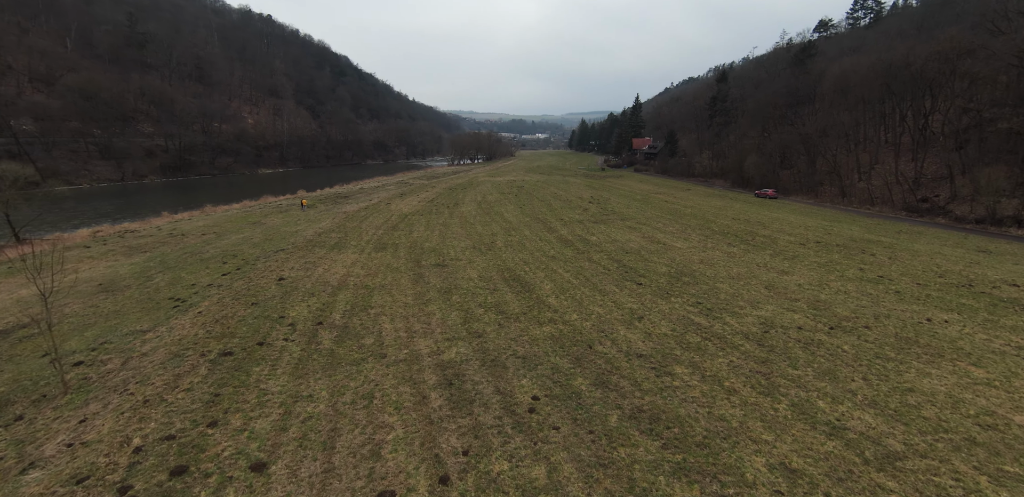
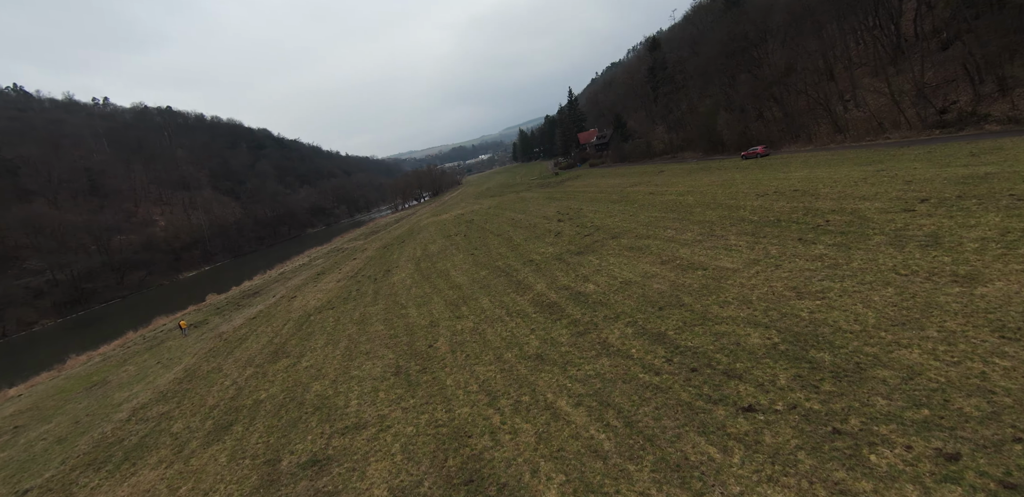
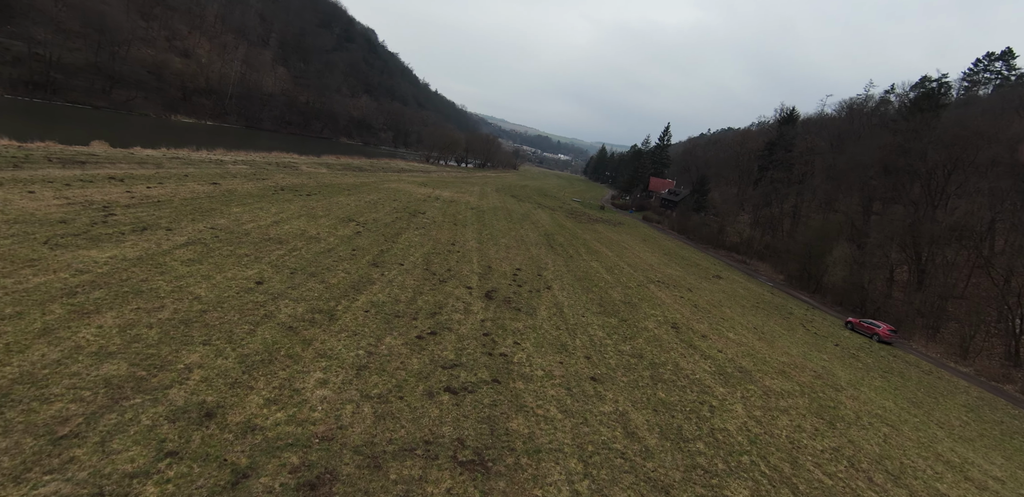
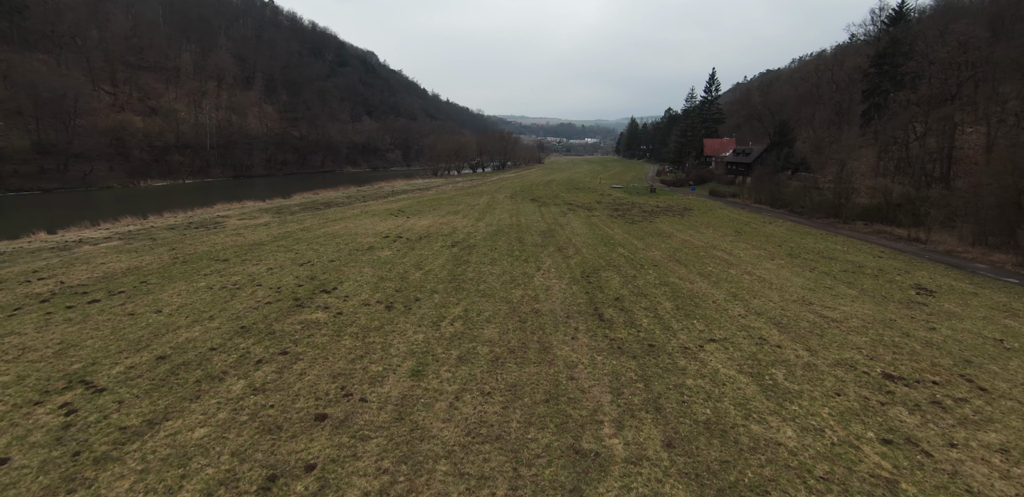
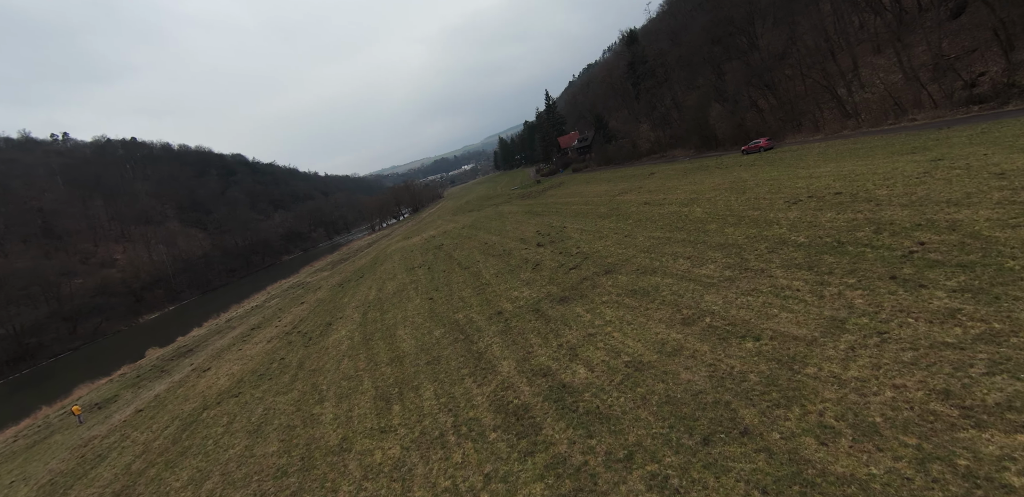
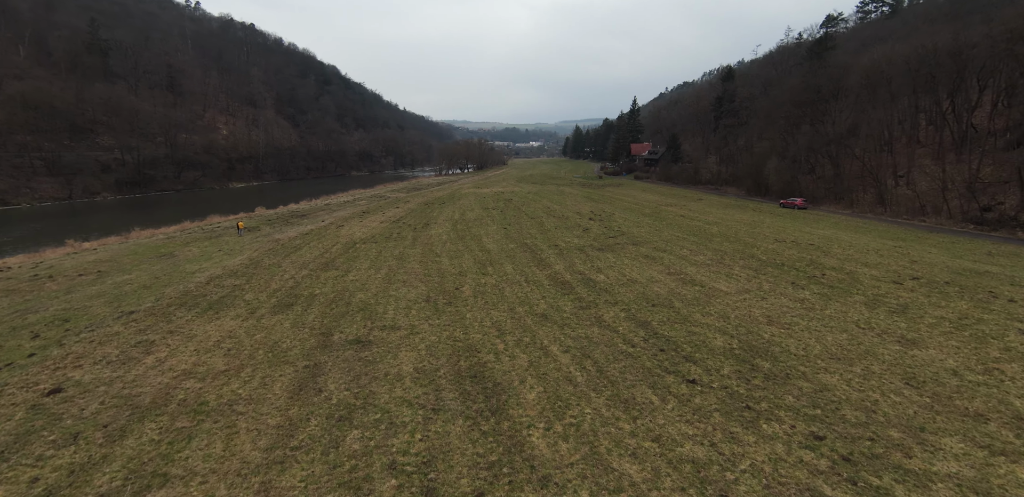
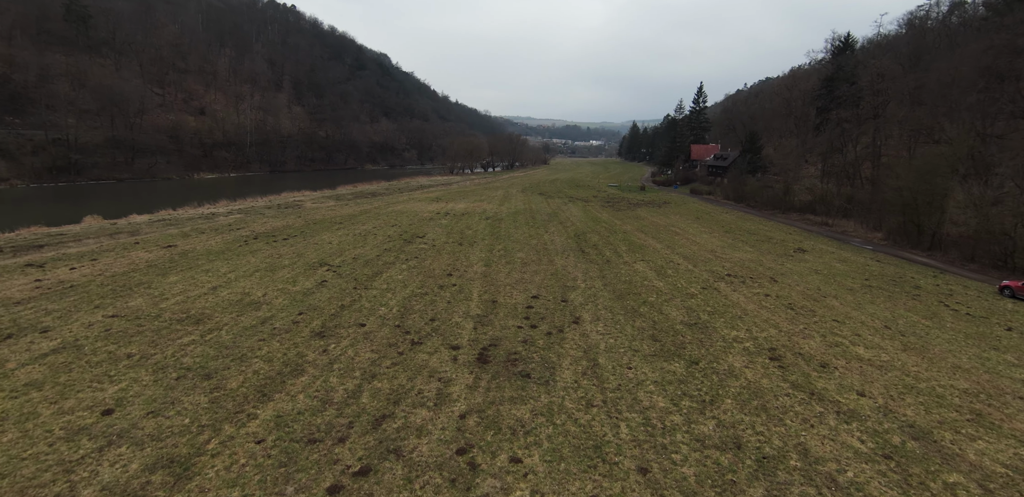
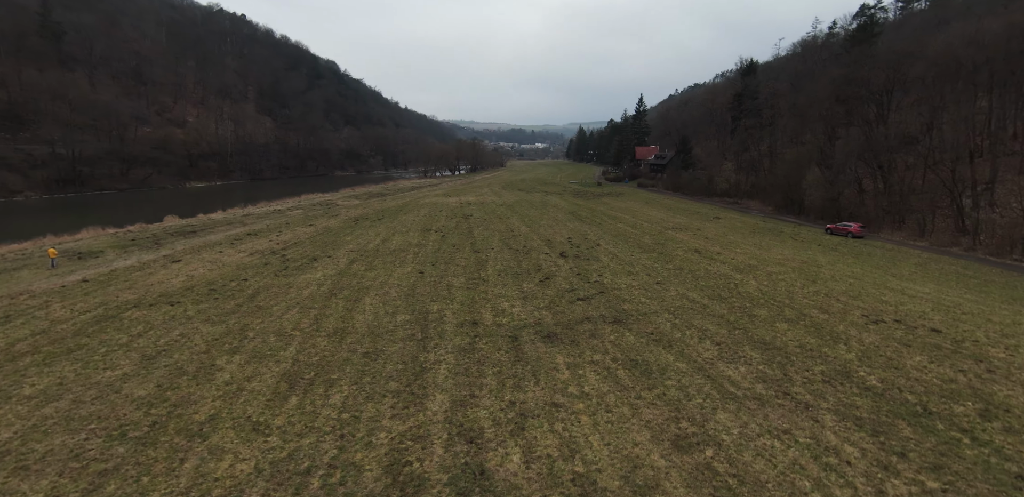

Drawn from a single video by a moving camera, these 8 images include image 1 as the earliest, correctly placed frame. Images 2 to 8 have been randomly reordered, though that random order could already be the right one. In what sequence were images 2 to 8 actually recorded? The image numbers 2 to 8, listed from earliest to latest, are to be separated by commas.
6, 2, 5, 8, 3, 7, 4
